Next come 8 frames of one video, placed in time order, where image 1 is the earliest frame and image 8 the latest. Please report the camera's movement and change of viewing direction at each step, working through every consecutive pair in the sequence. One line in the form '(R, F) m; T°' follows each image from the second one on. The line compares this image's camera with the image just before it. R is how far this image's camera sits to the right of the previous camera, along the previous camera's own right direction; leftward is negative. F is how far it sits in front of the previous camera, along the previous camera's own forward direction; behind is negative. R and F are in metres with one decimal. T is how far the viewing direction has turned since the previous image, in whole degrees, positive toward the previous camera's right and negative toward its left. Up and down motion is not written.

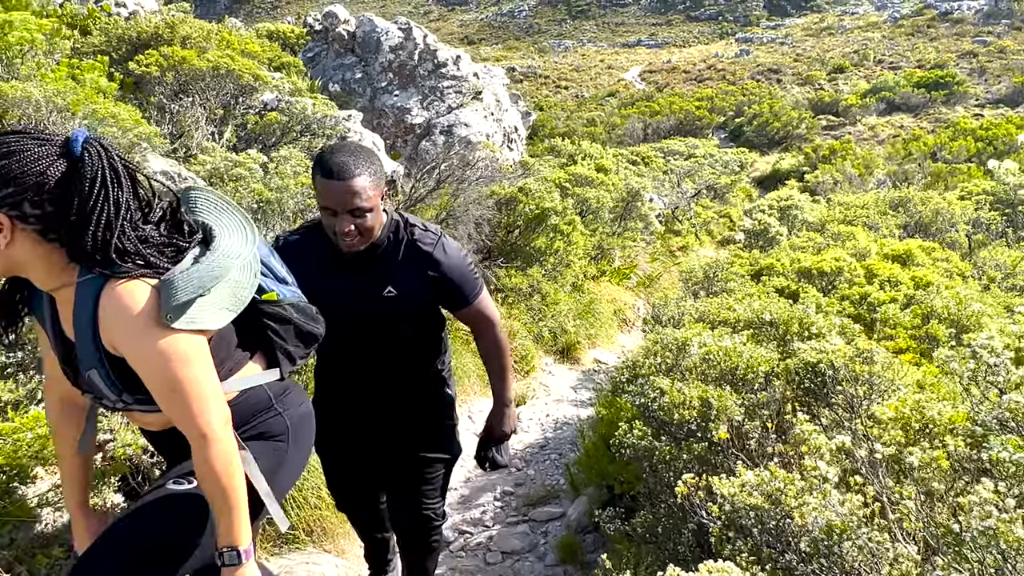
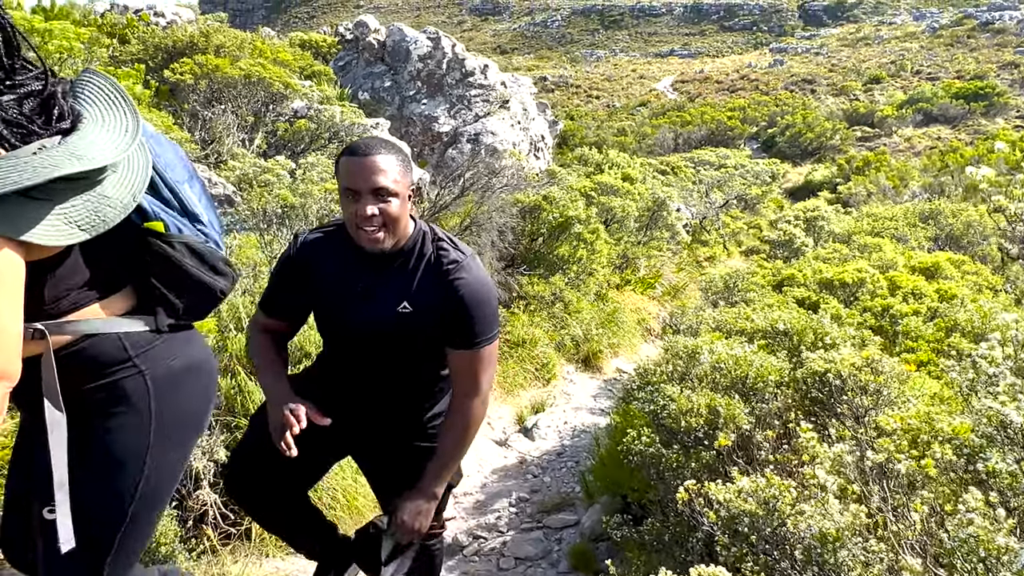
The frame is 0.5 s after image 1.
(+0.1, 0.0) m; -2°
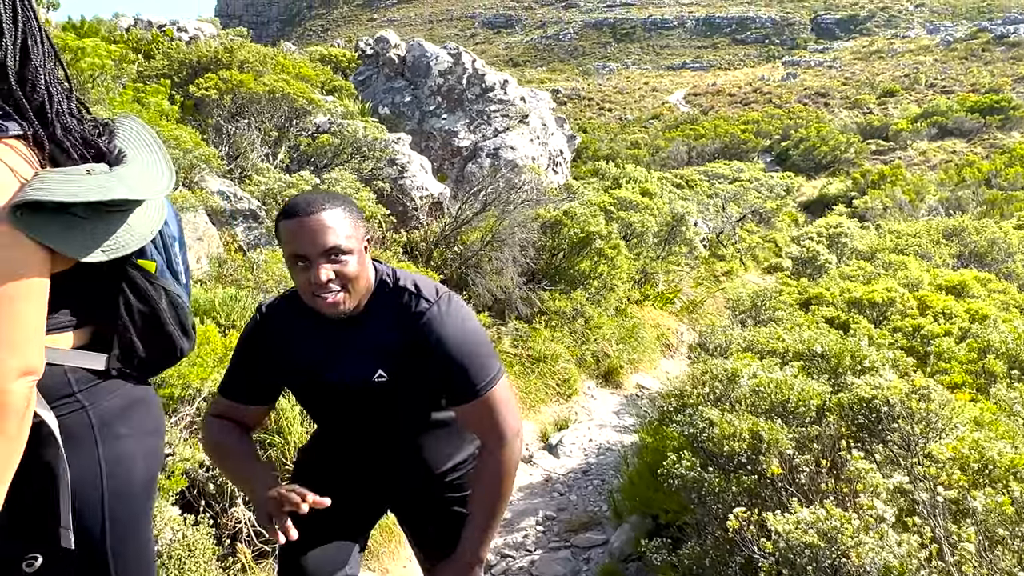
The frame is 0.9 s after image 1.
(-0.1, 0.0) m; -1°
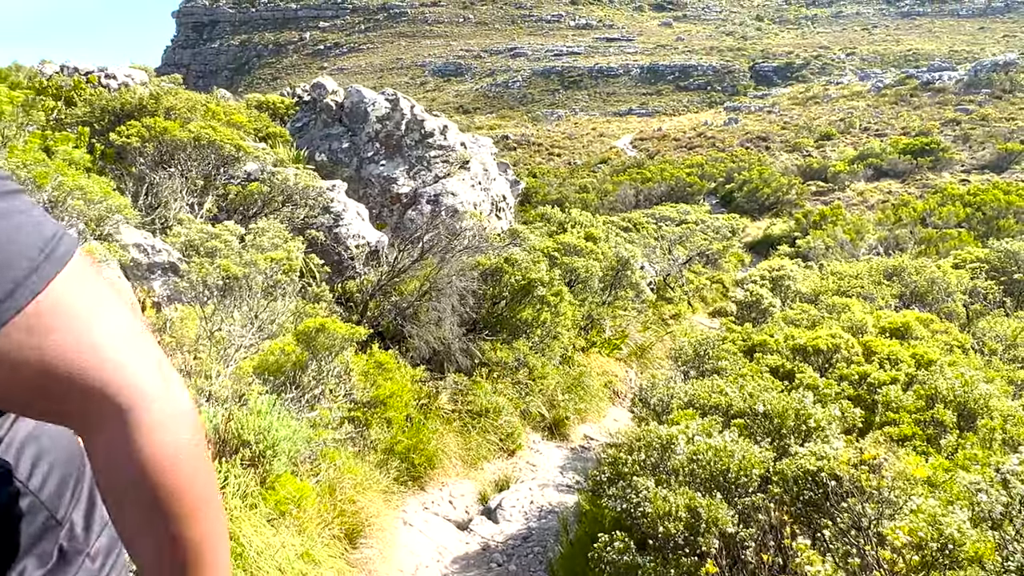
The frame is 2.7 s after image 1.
(+0.2, +0.3) m; +3°
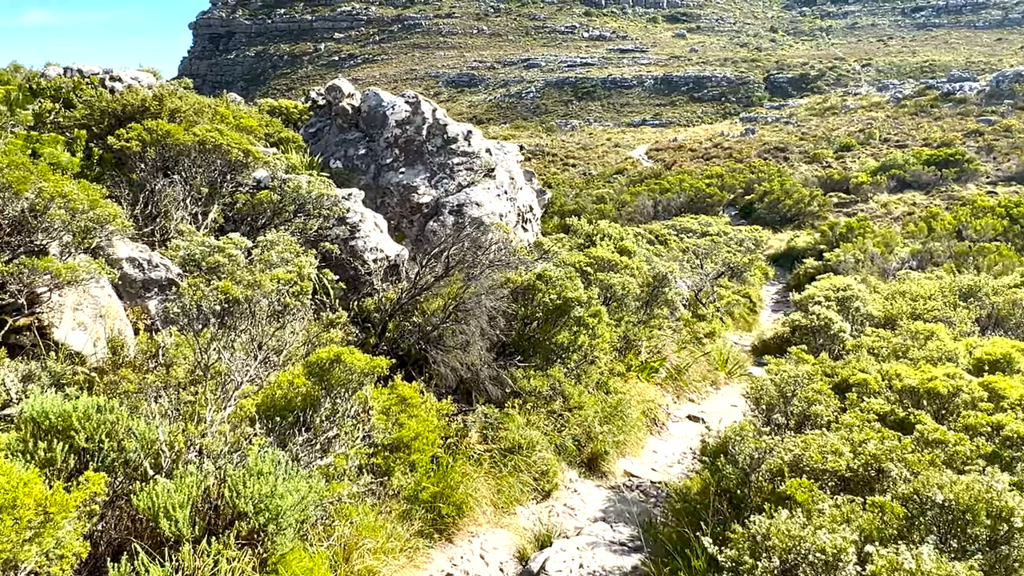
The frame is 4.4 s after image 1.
(-0.2, +0.8) m; -1°
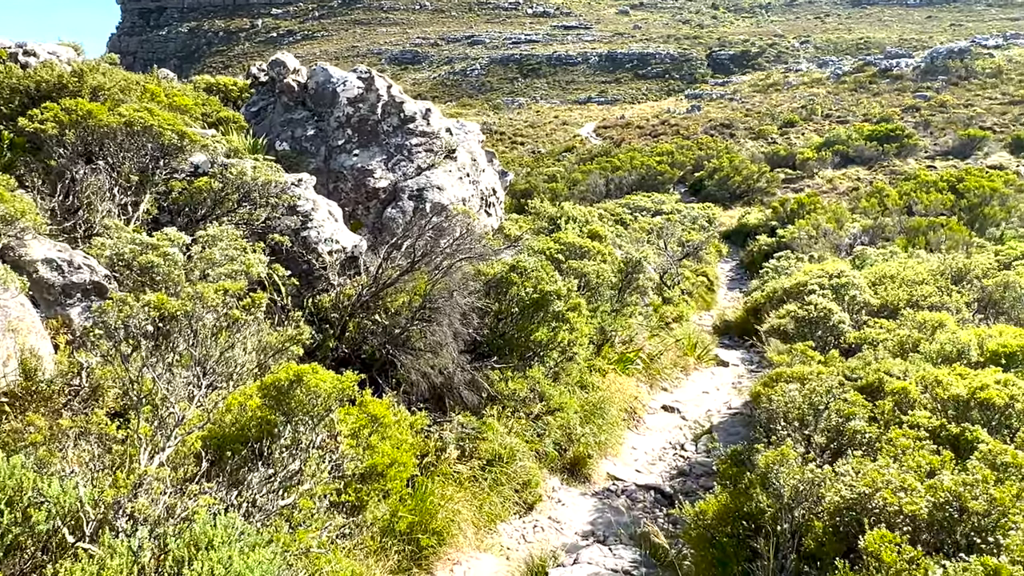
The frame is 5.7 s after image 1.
(-0.2, +0.7) m; +4°
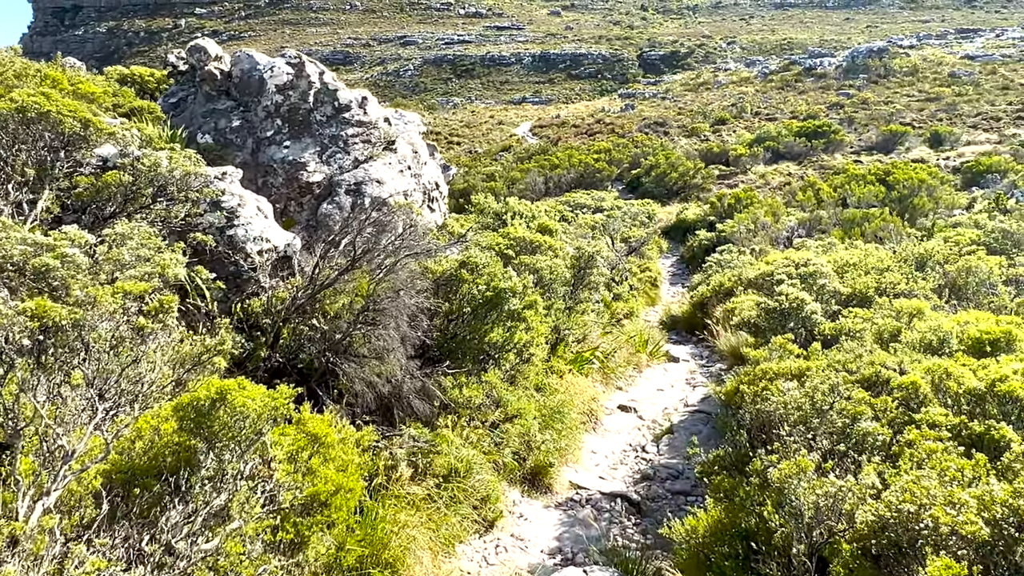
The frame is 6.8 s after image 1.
(-0.1, +0.6) m; +5°
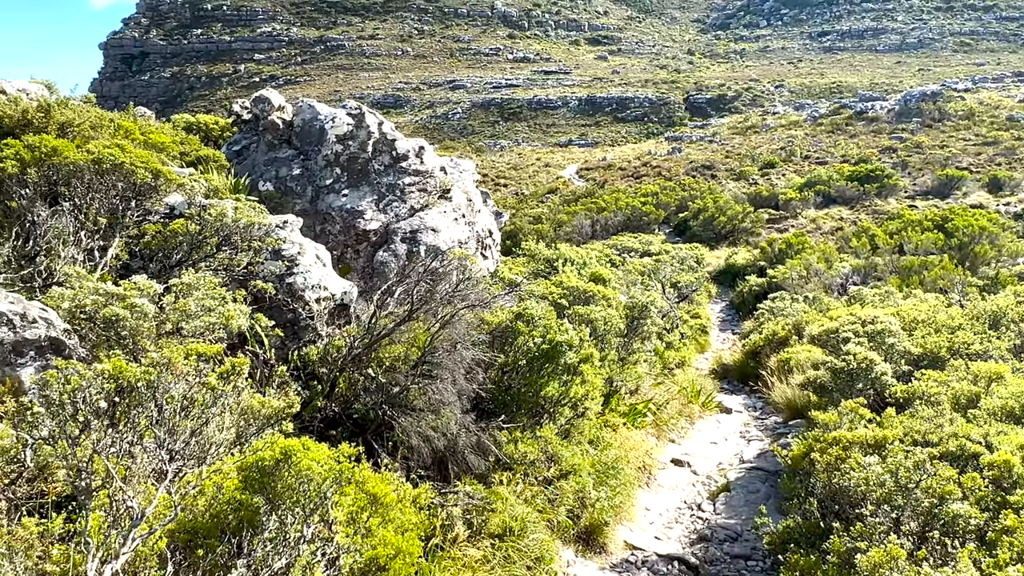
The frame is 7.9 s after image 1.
(-0.1, 0.0) m; -3°
